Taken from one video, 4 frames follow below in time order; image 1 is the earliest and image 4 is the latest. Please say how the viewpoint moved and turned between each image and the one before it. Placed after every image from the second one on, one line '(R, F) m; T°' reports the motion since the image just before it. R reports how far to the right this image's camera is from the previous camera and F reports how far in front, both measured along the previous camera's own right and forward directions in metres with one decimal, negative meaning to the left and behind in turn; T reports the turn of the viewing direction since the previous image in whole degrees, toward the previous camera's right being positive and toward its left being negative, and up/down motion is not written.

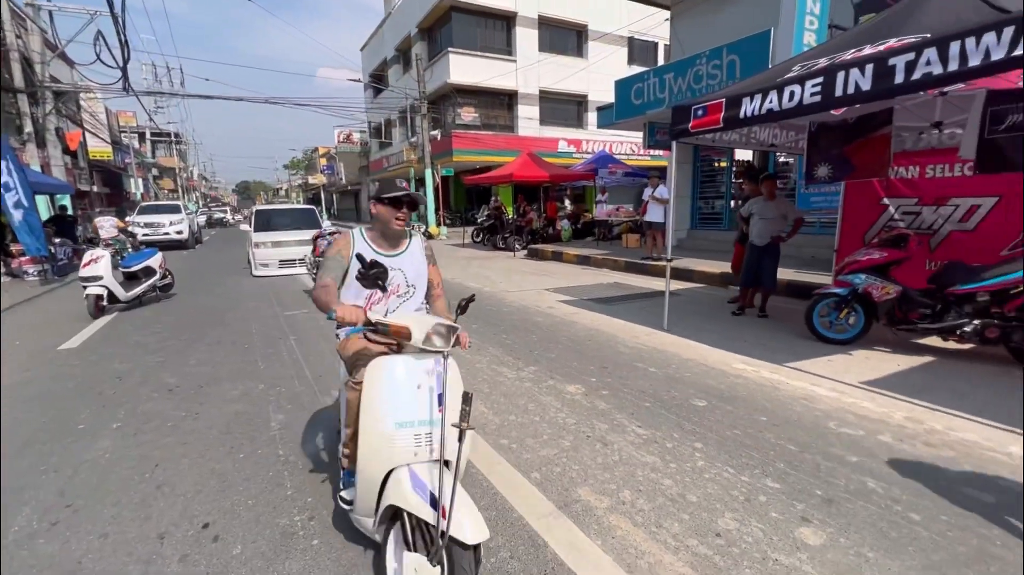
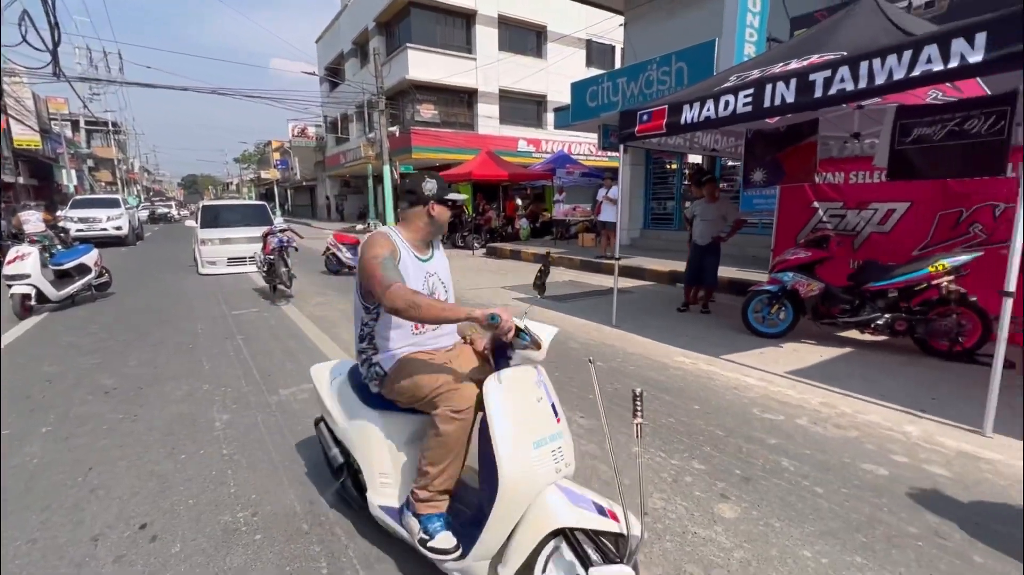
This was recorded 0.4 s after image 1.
(+0.1, -0.1) m; +5°
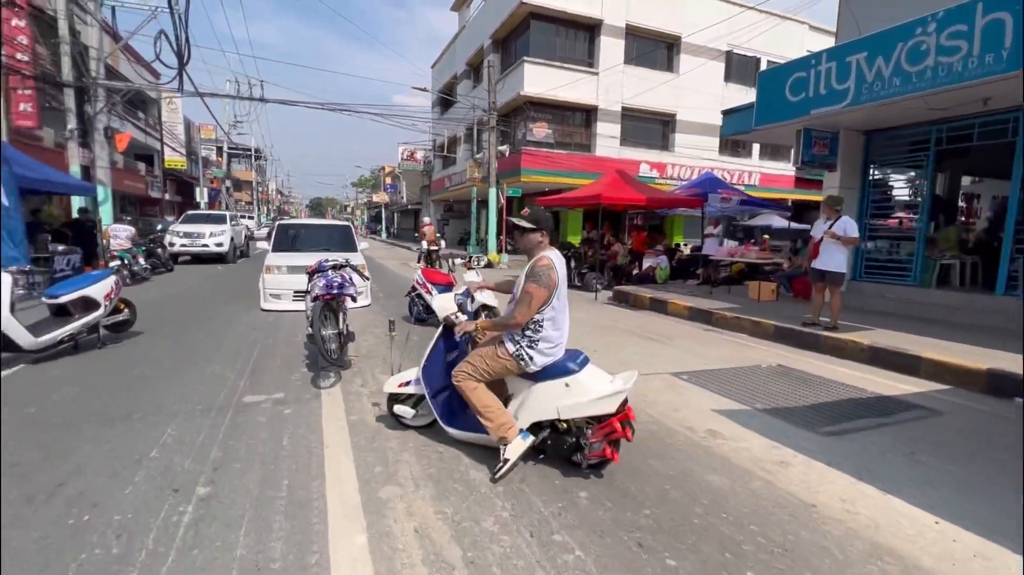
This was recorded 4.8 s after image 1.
(-1.1, +3.4) m; -11°
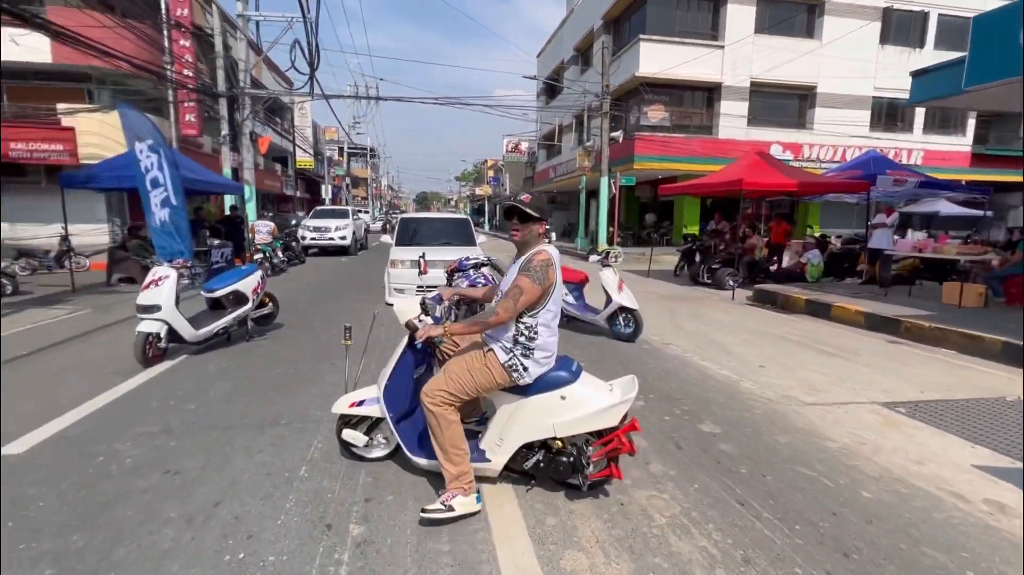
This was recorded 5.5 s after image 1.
(-0.6, +0.6) m; -12°
